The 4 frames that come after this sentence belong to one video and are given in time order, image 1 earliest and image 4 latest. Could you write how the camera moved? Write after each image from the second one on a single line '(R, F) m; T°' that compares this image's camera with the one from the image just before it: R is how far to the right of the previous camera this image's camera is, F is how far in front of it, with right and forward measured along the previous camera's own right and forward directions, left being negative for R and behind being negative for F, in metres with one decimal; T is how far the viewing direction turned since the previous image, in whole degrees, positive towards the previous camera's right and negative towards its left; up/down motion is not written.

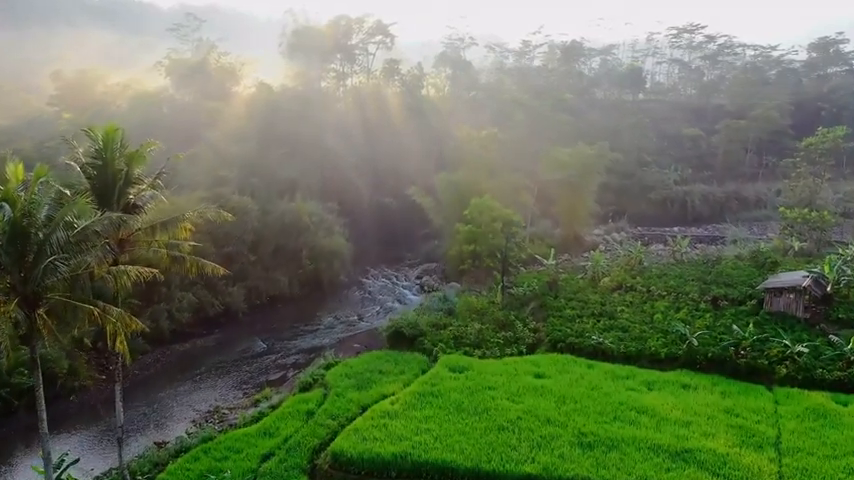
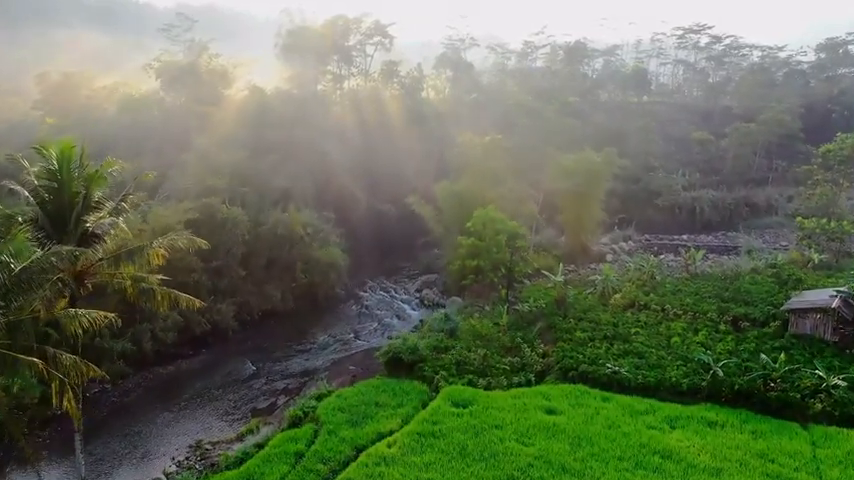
(0.0, +1.1) m; 0°
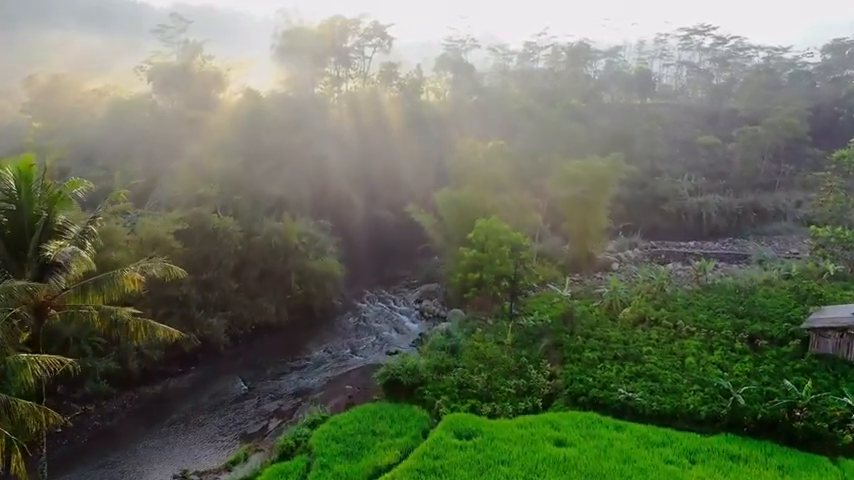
(0.0, +0.8) m; 0°
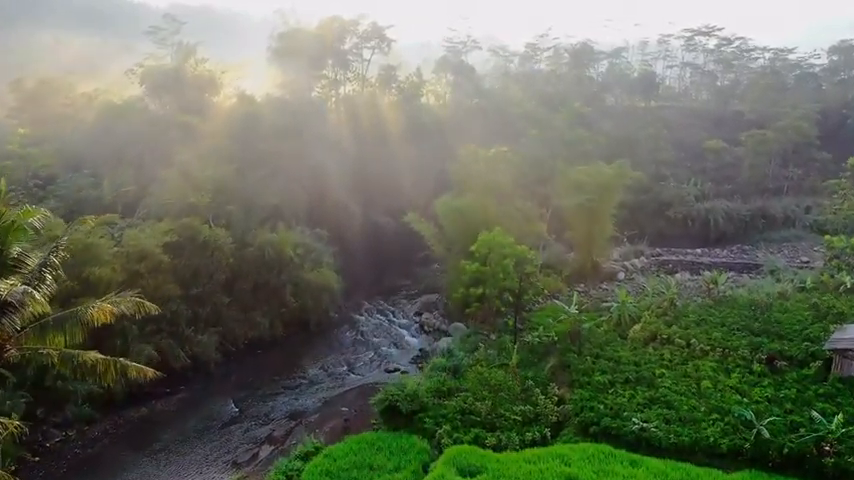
(0.0, +0.8) m; 0°
